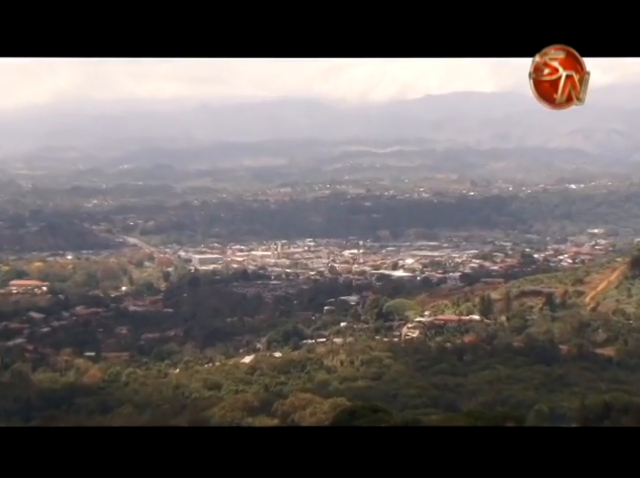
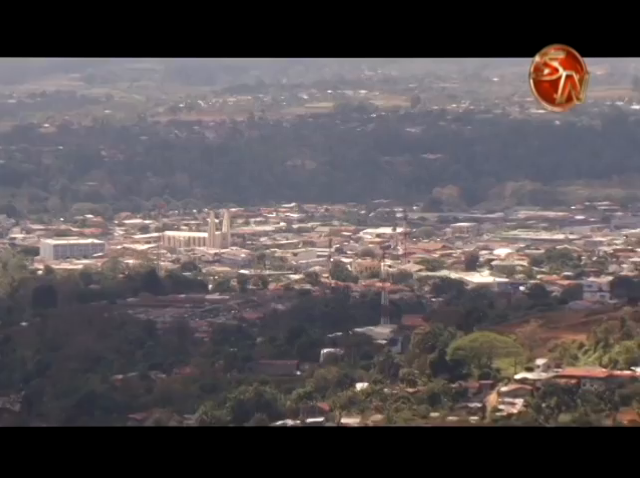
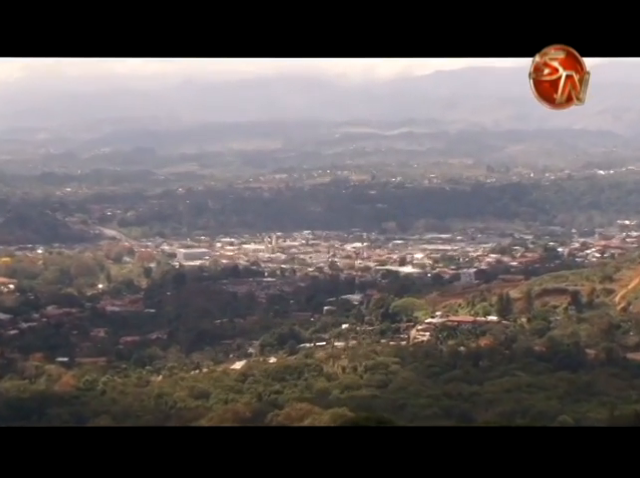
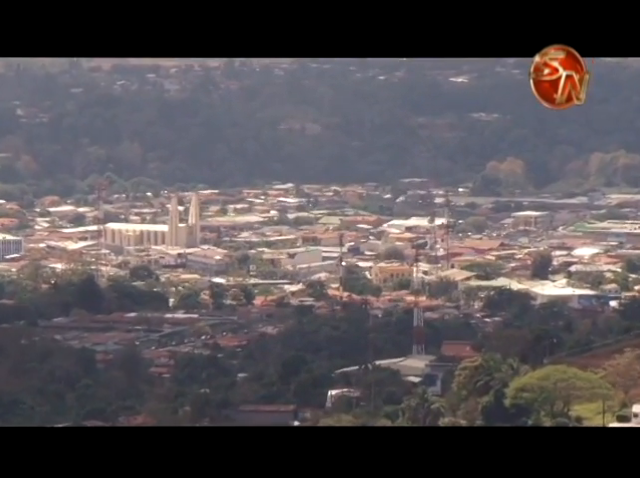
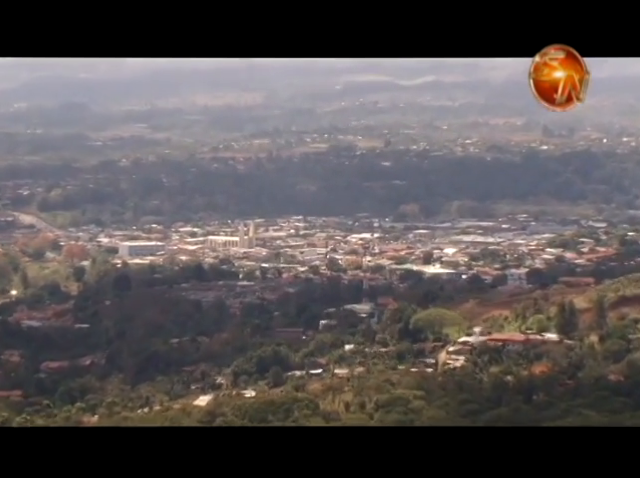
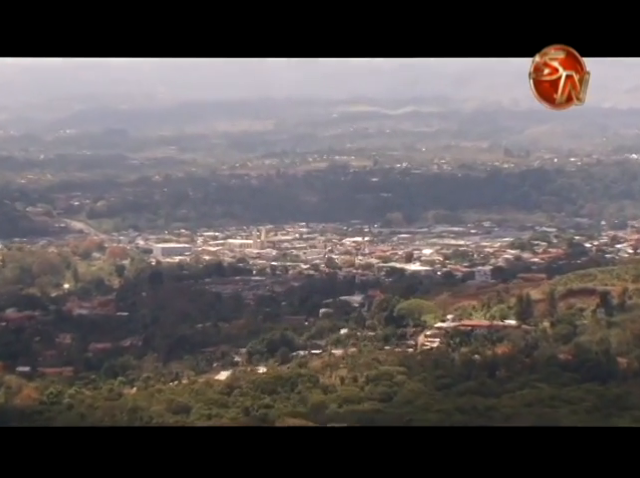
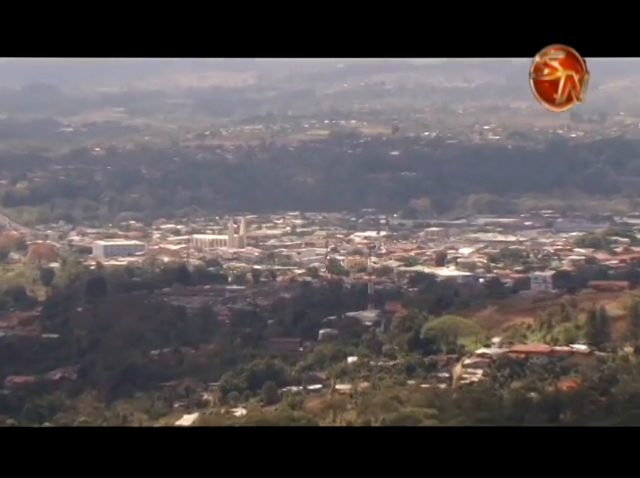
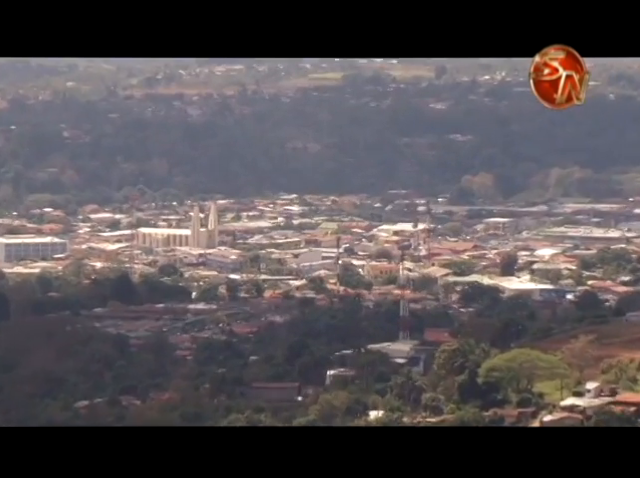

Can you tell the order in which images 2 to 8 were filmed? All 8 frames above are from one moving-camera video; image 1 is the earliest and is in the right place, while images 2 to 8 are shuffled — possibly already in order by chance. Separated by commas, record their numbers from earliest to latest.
3, 6, 5, 7, 2, 8, 4
